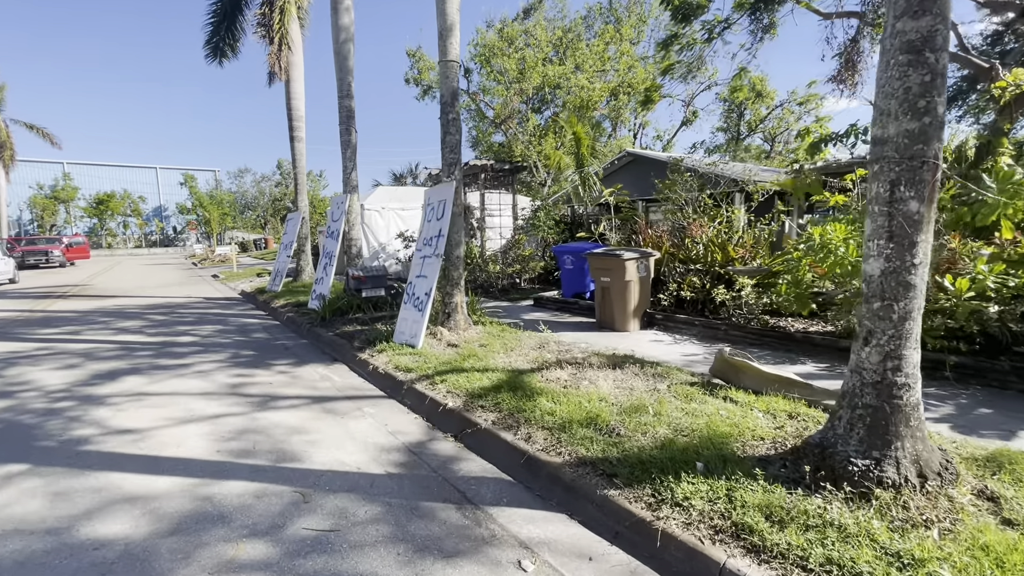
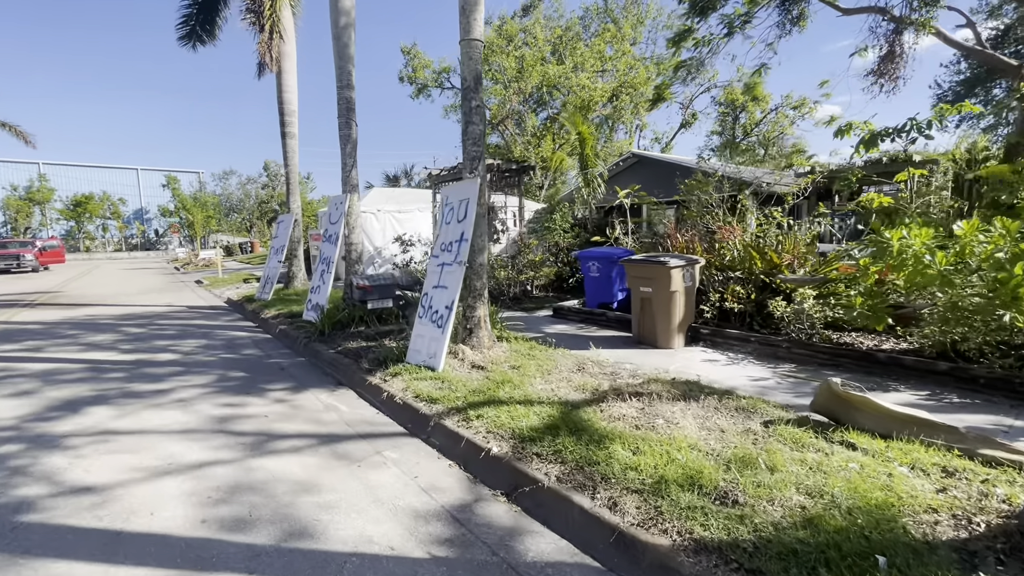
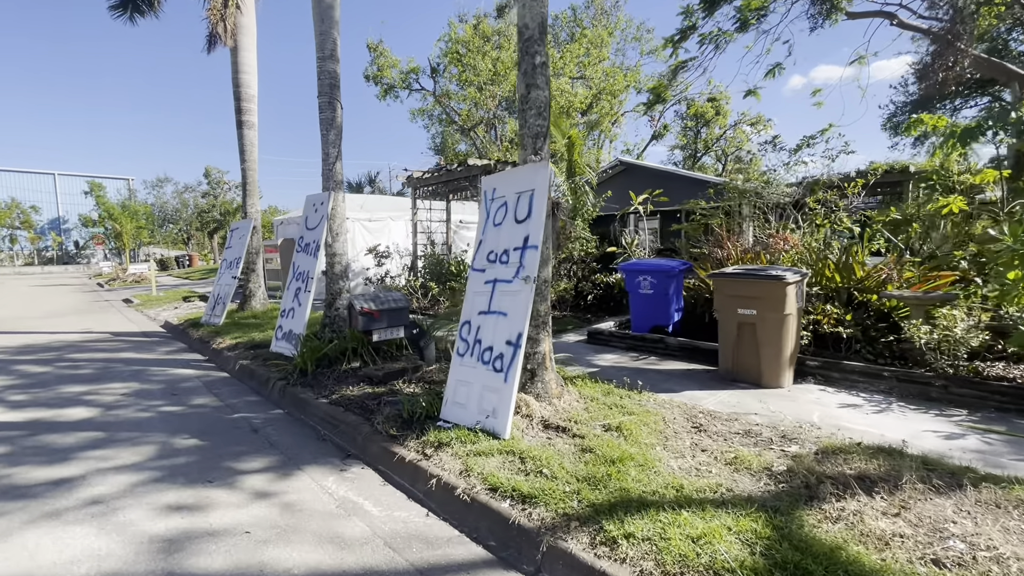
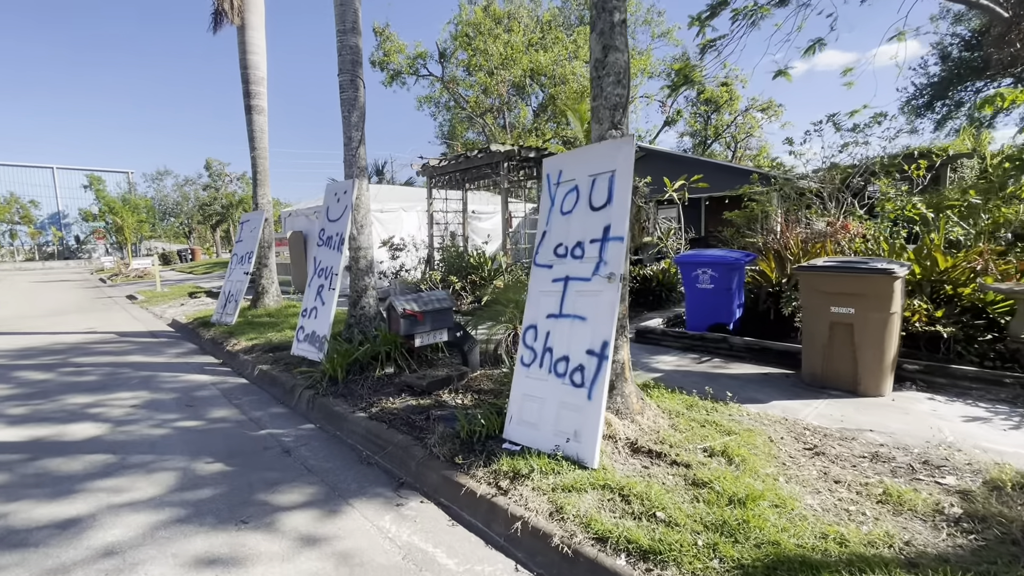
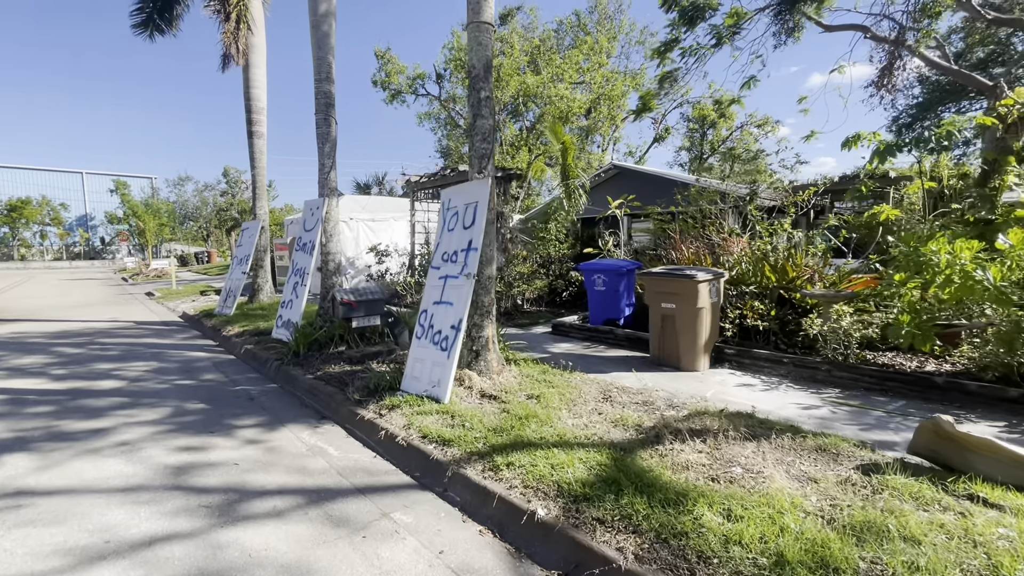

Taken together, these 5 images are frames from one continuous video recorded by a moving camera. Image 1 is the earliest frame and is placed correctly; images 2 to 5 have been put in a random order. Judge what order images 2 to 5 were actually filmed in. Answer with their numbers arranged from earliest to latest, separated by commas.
2, 5, 3, 4
